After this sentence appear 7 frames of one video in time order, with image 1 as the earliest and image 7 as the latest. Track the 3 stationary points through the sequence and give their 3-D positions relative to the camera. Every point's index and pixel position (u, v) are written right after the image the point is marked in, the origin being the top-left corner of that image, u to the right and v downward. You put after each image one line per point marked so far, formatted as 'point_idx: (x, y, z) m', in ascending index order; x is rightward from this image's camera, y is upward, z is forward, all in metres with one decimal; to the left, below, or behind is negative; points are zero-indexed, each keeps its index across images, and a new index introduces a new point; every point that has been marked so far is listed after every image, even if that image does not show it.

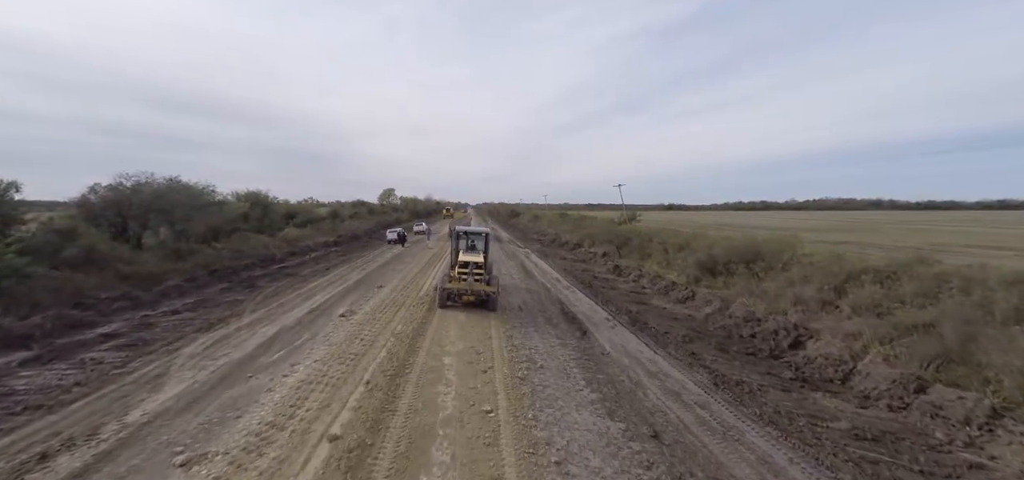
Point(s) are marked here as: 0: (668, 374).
0: (+3.4, -2.9, +8.8) m
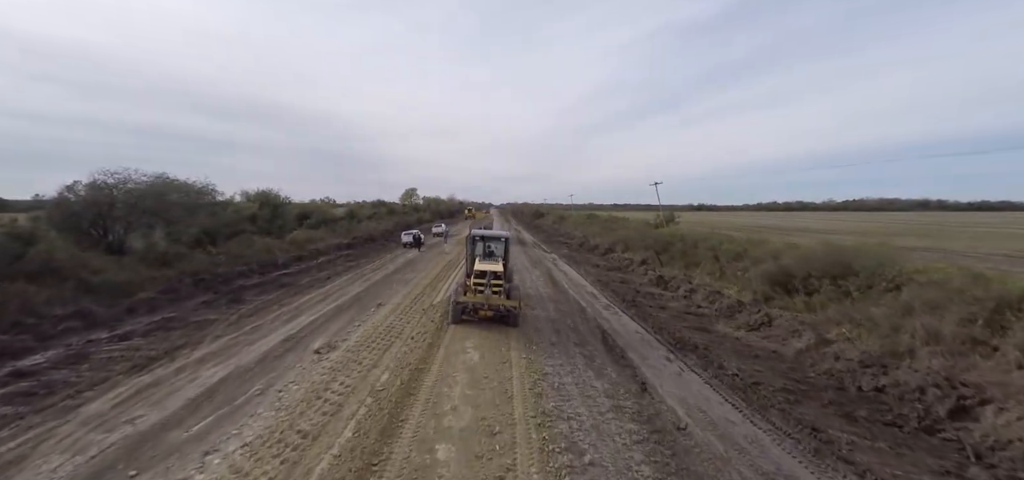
0: (+3.8, -3.2, +5.5) m
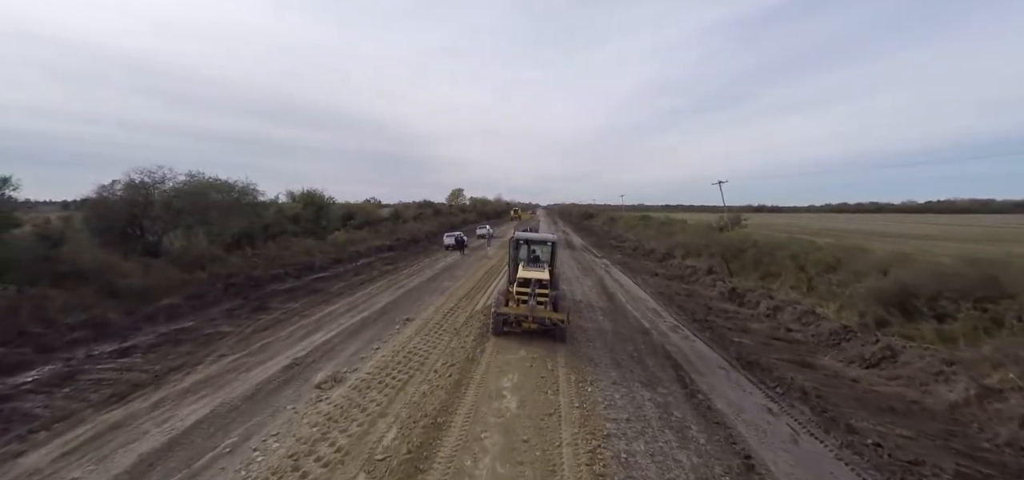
0: (+4.2, -3.4, +3.0) m
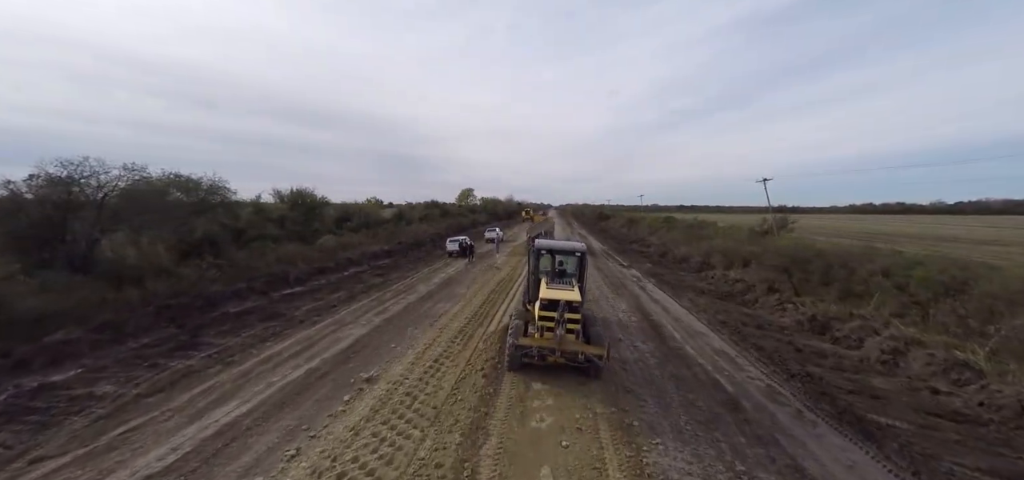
0: (+4.2, -3.8, -1.0) m
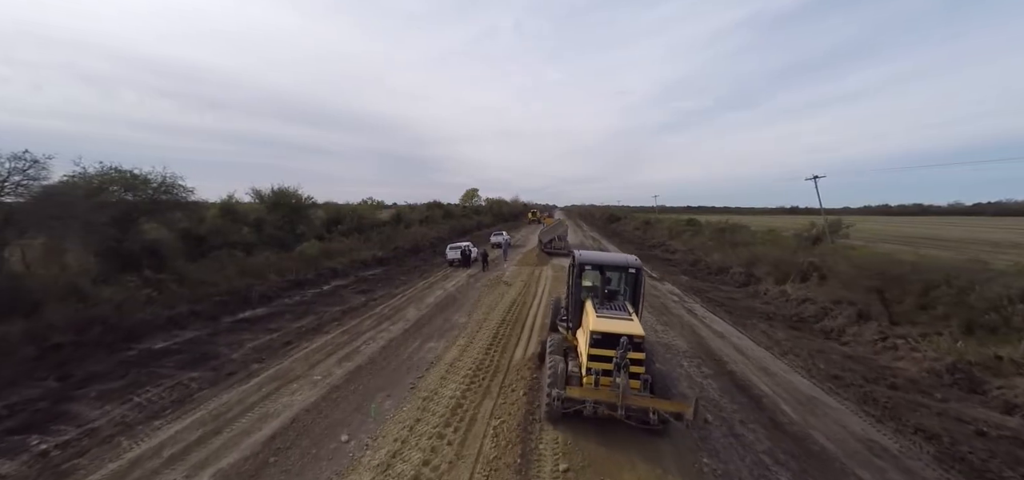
0: (+4.5, -4.1, -4.8) m
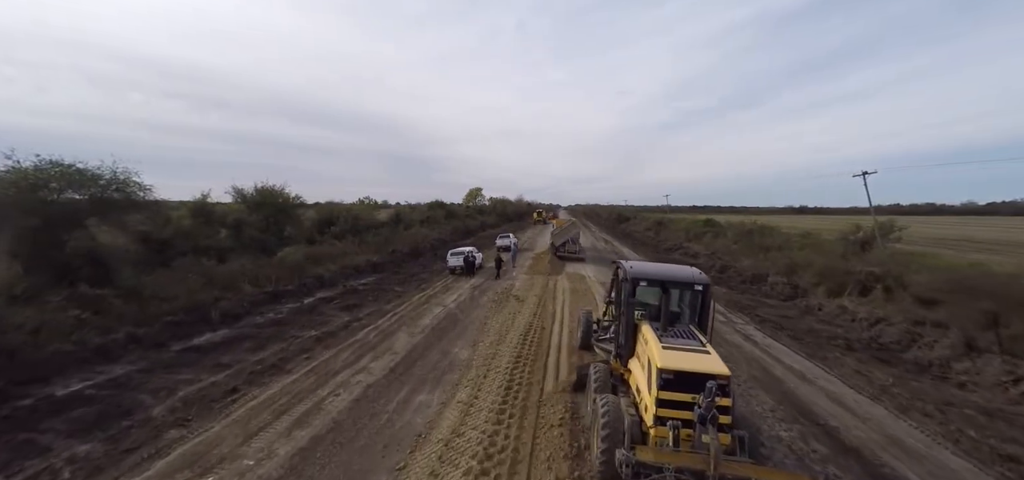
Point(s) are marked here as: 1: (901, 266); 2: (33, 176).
0: (+4.8, -4.4, -7.5) m
1: (+16.2, -1.0, +16.8) m
2: (-15.9, +2.1, +13.5) m
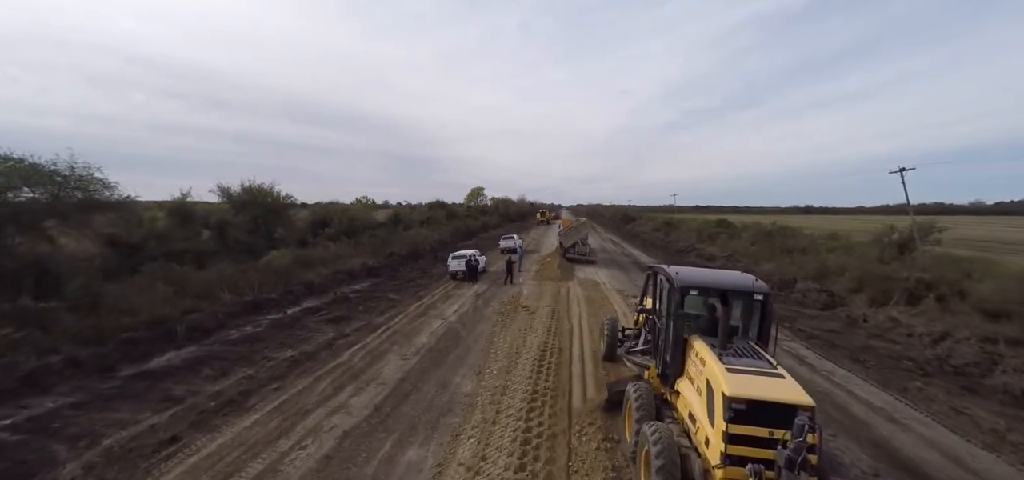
0: (+4.9, -4.5, -9.2) m
1: (+16.5, -1.1, +15.0) m
2: (-15.6, +2.0, +11.8) m
